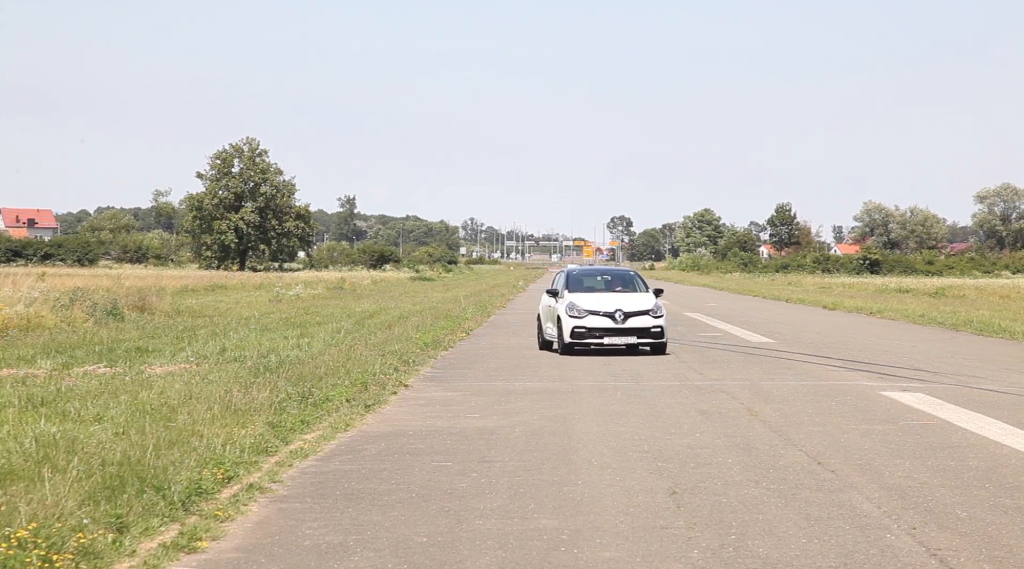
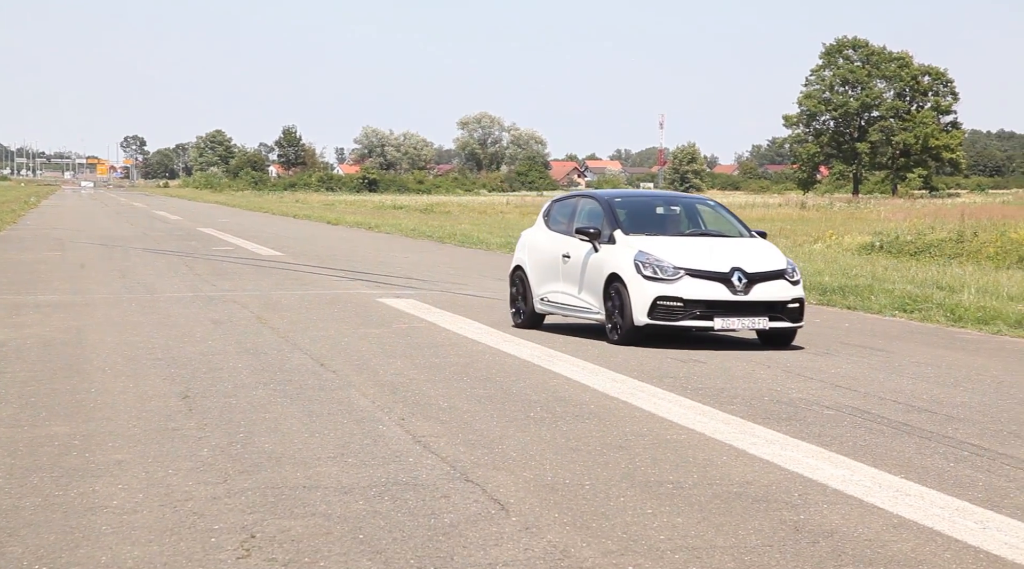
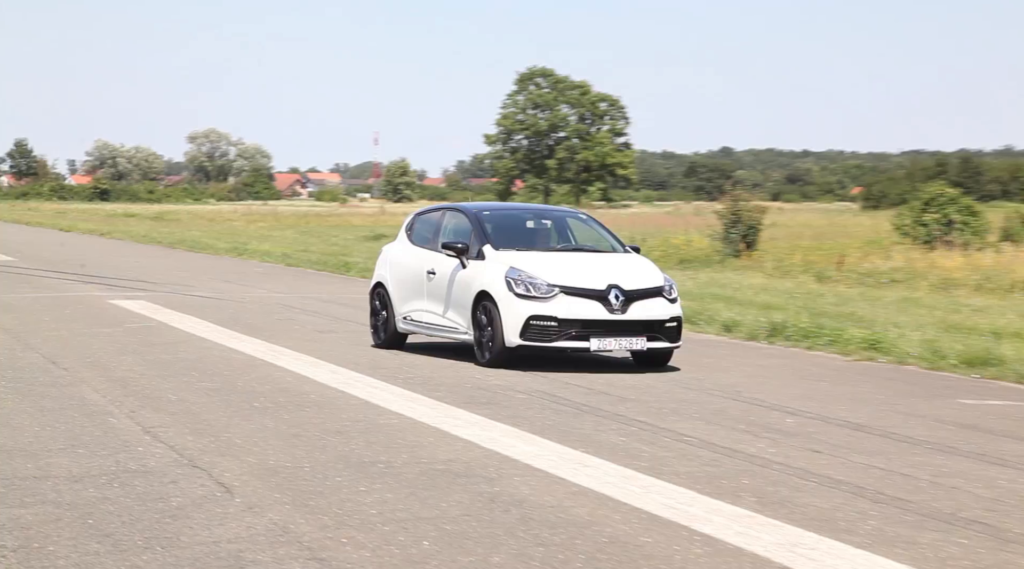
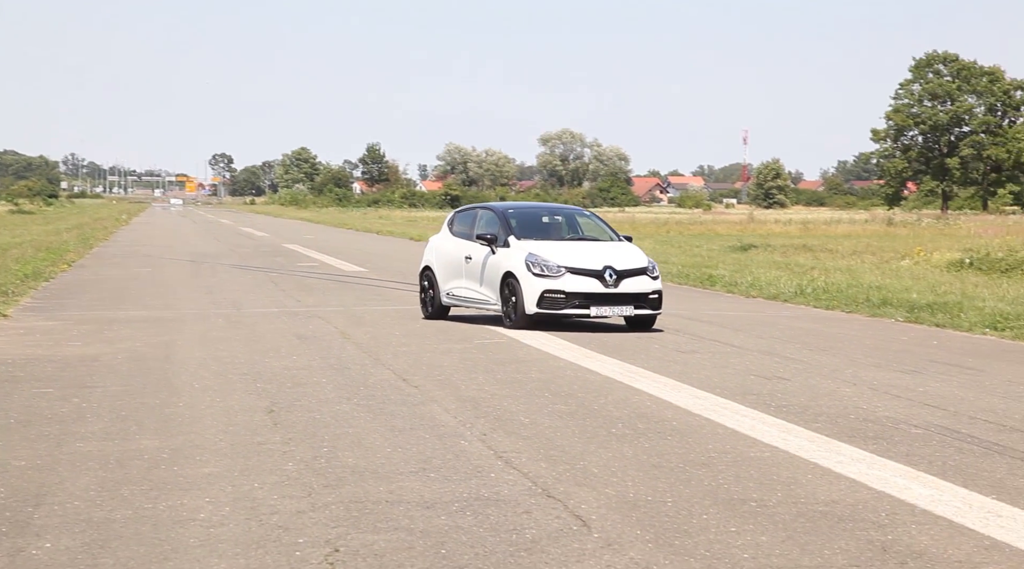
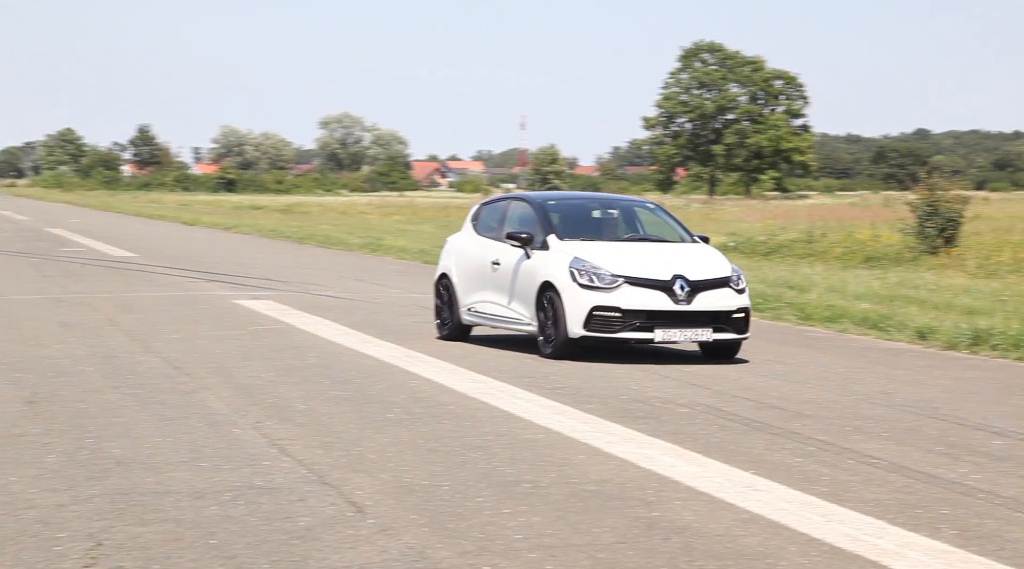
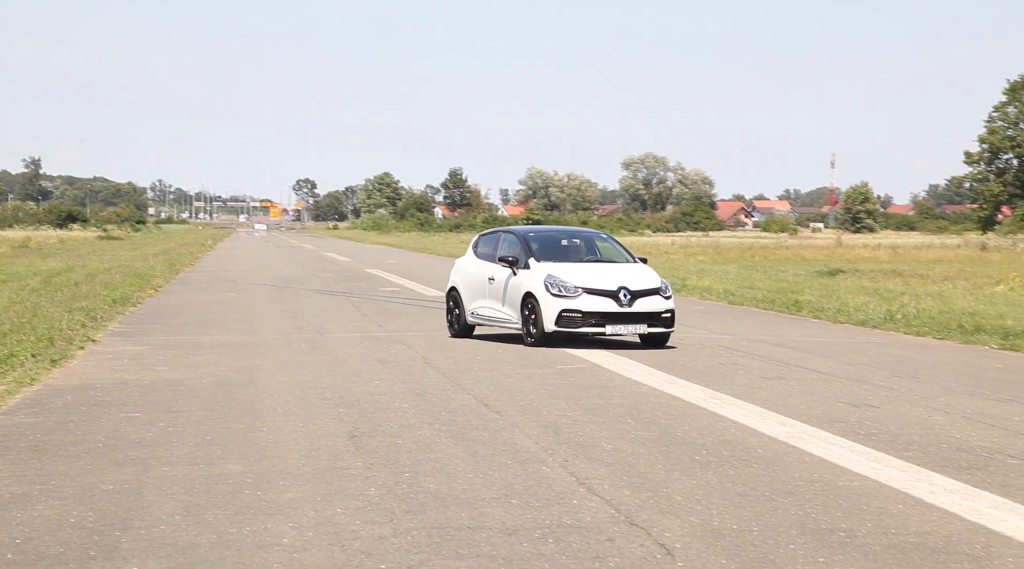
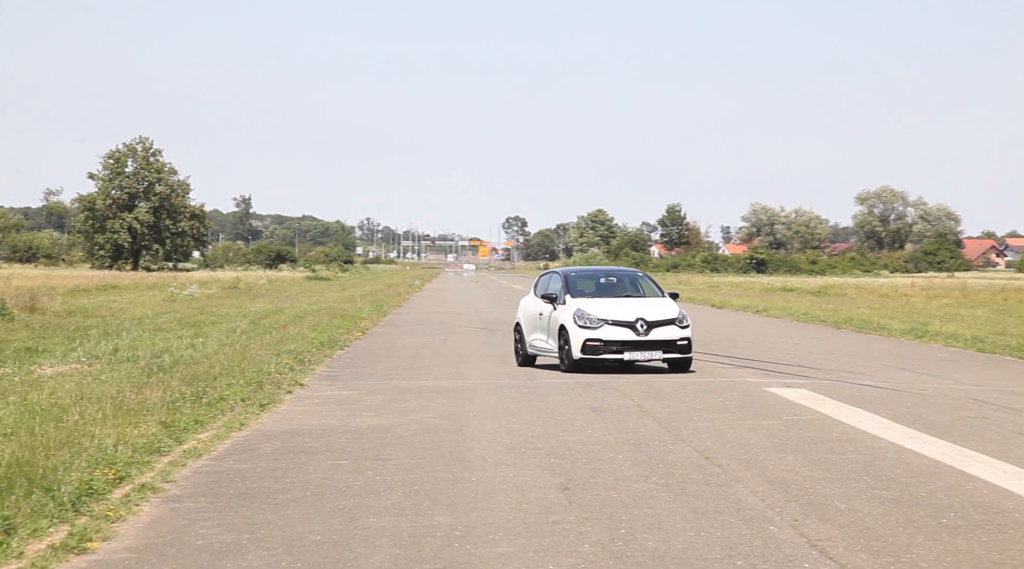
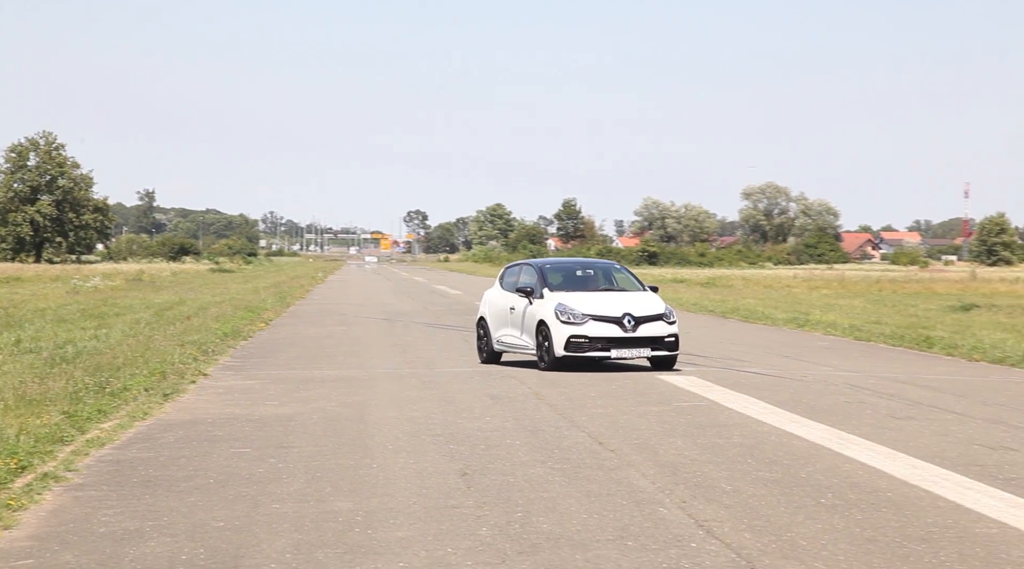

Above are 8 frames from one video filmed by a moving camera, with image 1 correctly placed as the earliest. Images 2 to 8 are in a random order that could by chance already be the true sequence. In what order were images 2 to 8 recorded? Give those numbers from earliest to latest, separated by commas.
7, 8, 6, 4, 2, 5, 3
